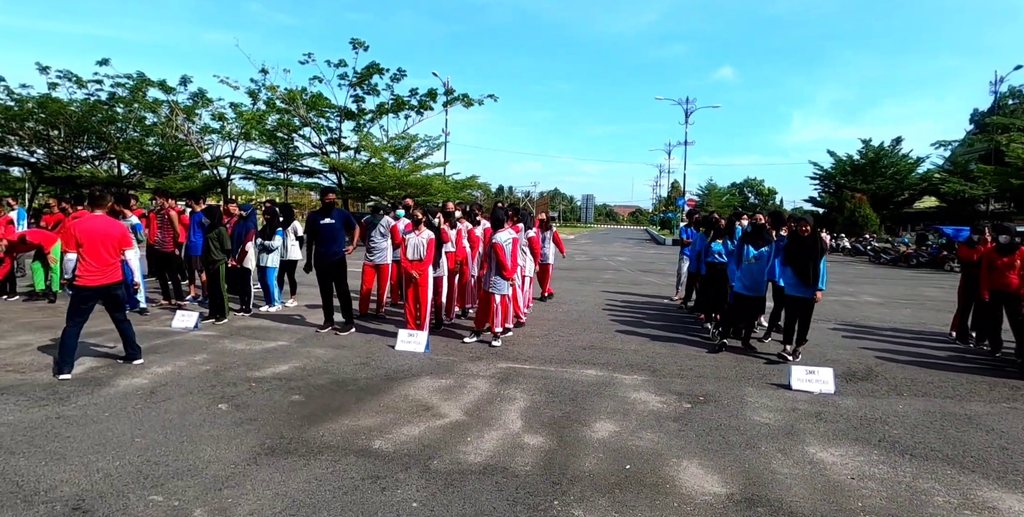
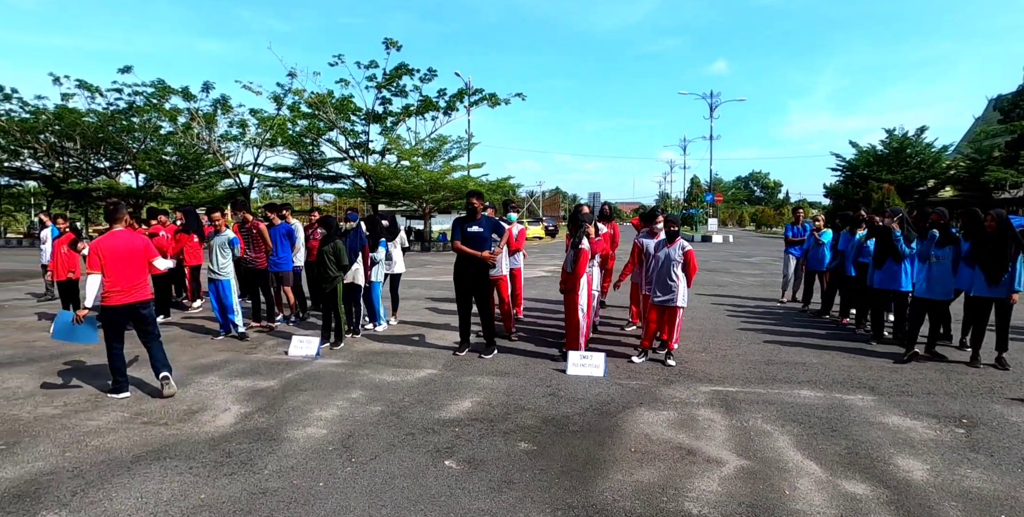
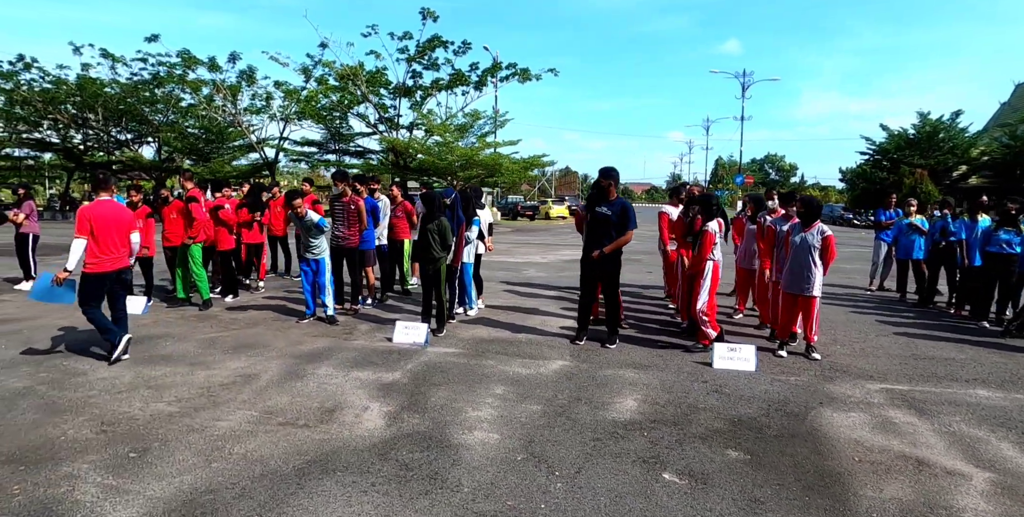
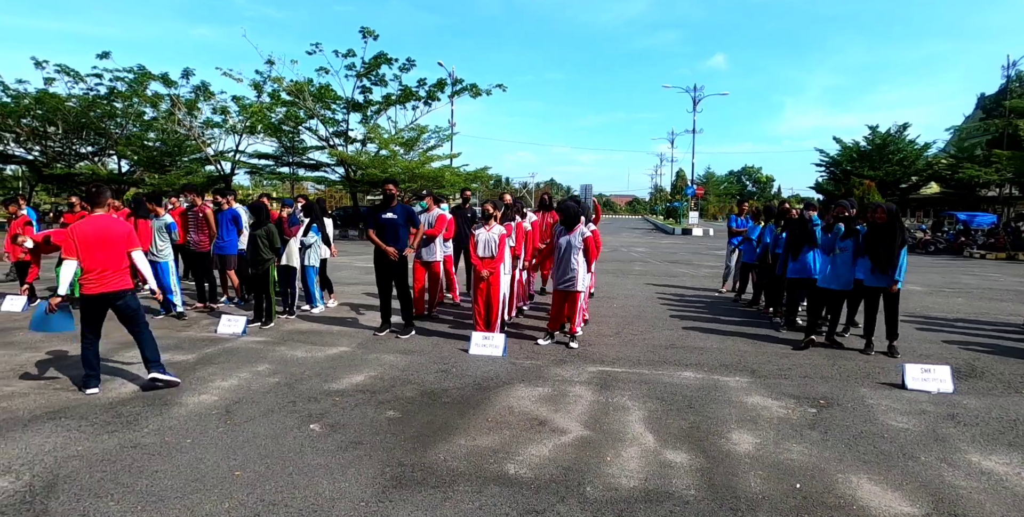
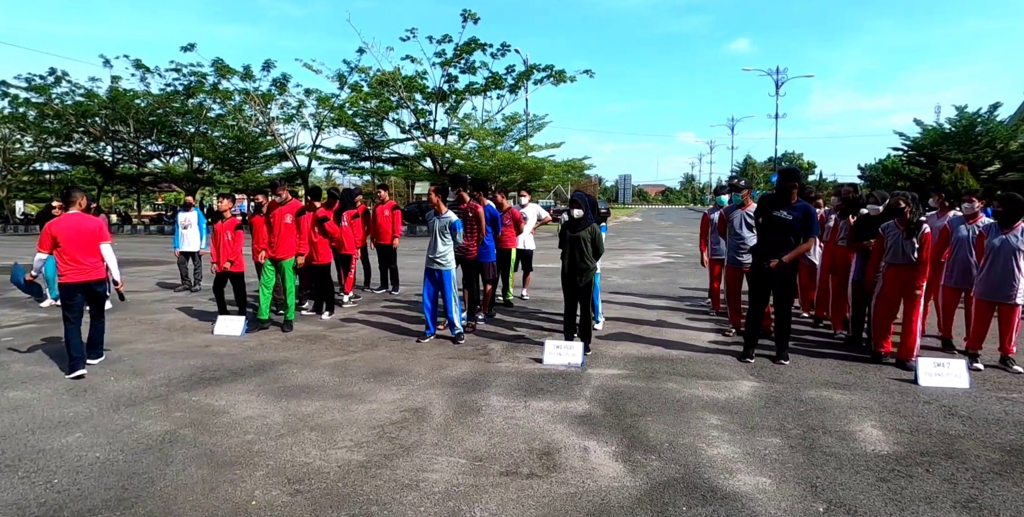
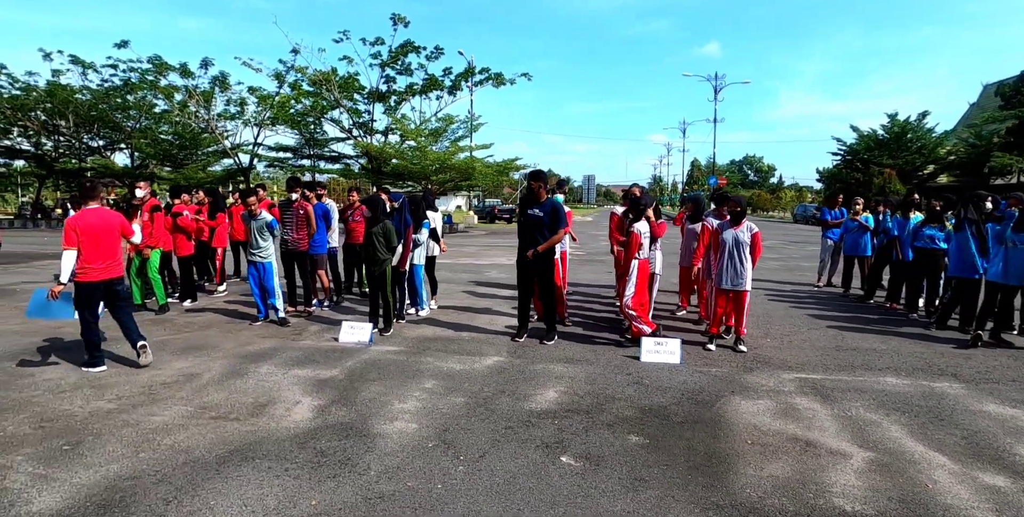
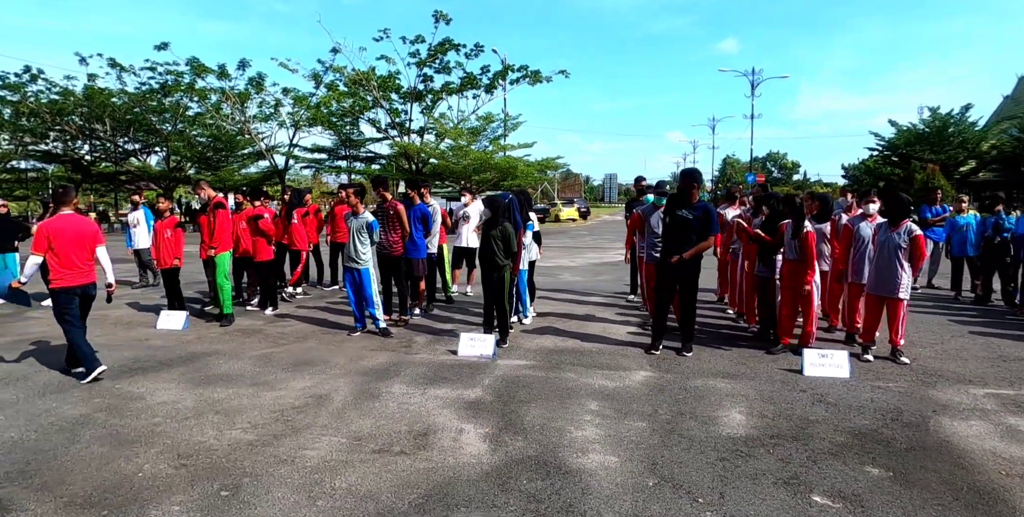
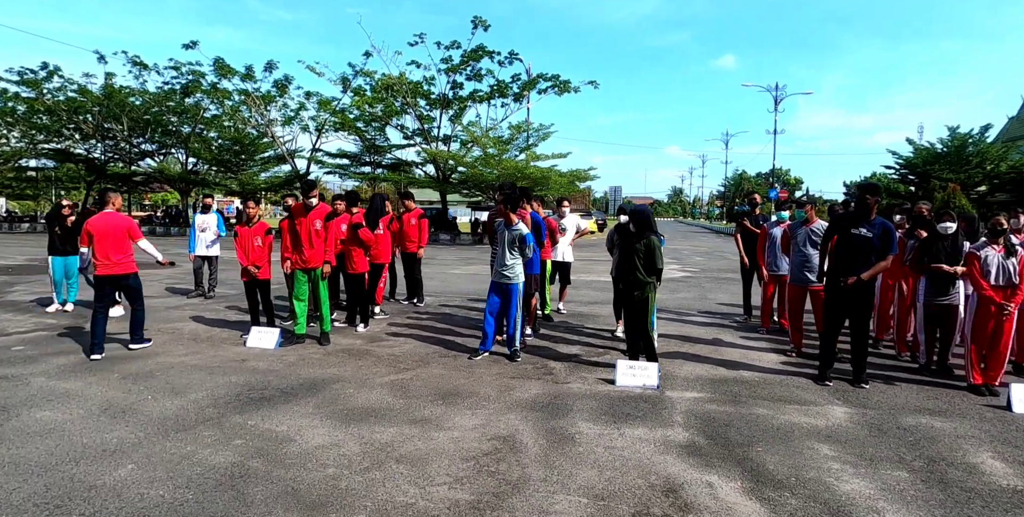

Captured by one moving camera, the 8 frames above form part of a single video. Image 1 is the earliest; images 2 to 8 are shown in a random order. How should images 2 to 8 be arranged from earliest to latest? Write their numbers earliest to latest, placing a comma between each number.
4, 2, 6, 3, 7, 5, 8
